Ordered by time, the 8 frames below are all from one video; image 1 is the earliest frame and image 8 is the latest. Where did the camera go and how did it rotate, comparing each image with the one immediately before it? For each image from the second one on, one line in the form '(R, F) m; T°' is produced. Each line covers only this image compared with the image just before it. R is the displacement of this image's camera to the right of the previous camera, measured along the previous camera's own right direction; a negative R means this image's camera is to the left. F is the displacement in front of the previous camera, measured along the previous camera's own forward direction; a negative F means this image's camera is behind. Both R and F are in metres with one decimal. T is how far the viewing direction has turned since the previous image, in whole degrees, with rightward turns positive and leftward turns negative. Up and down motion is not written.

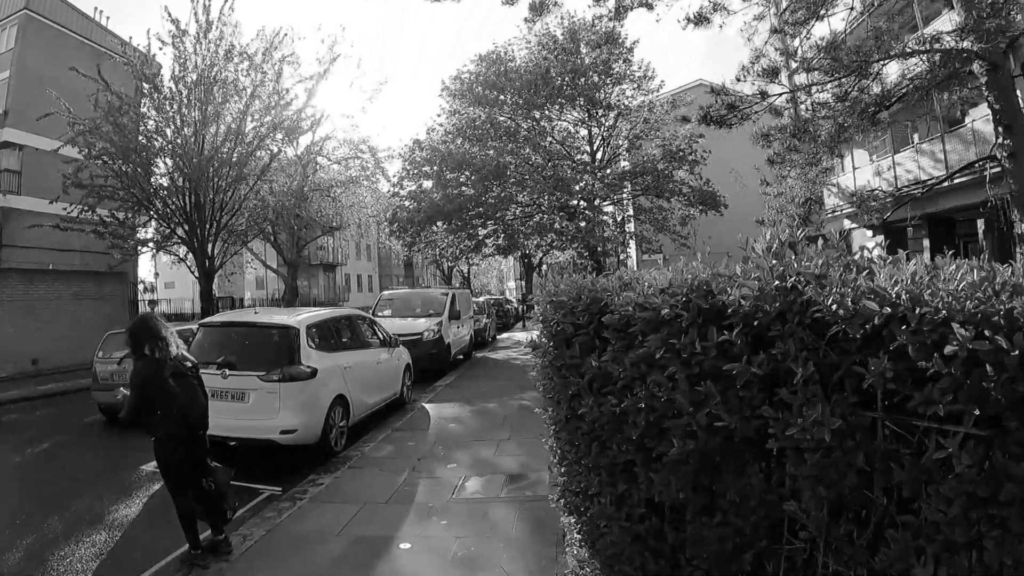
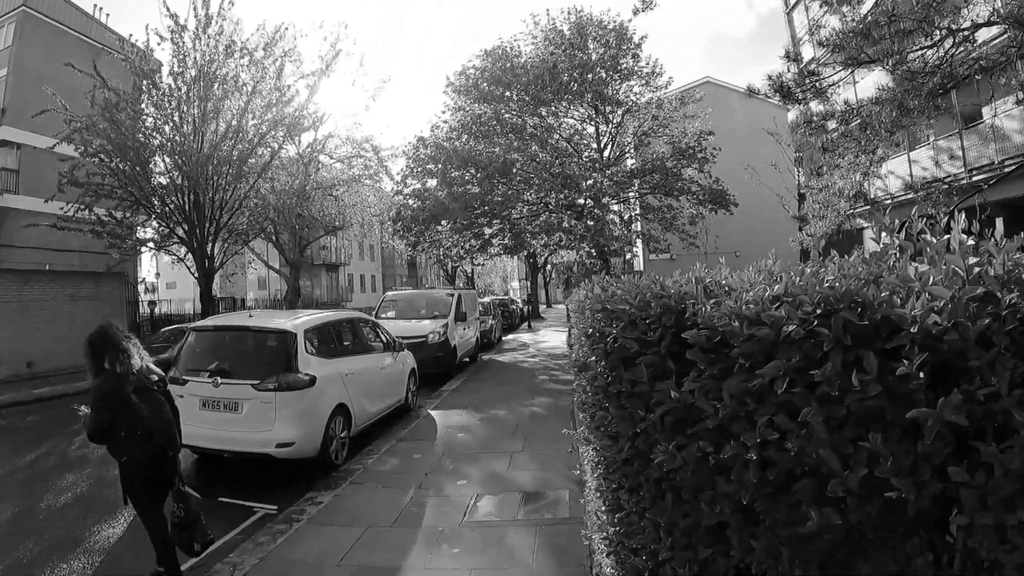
(-0.1, +0.4) m; 0°
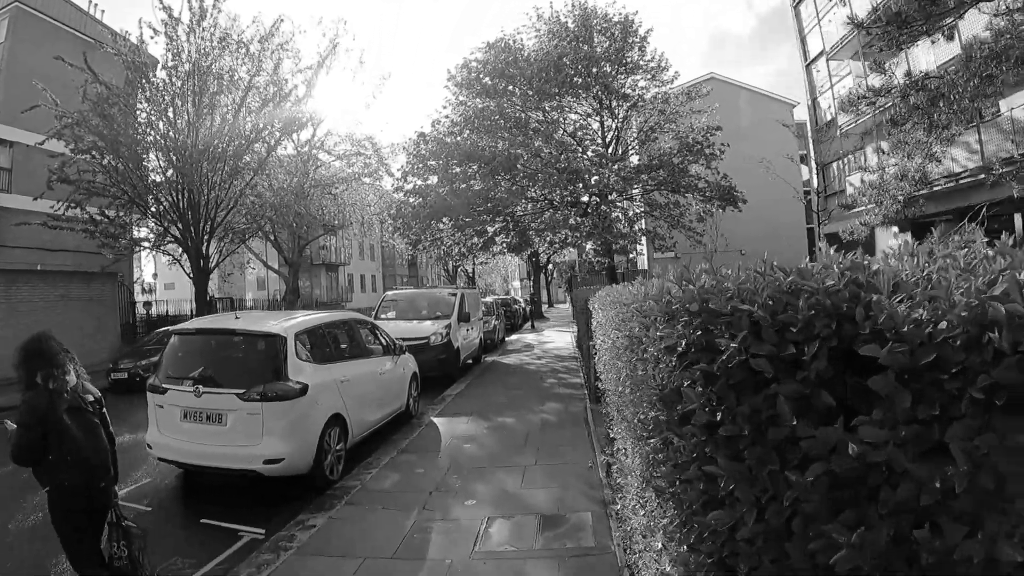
(-0.1, +0.5) m; 0°
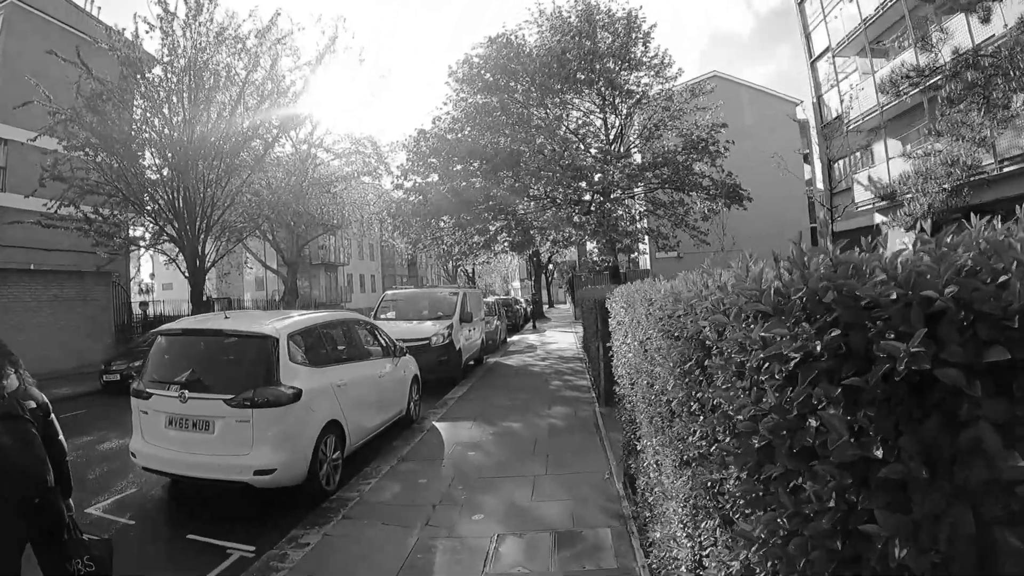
(-0.1, +0.3) m; 0°
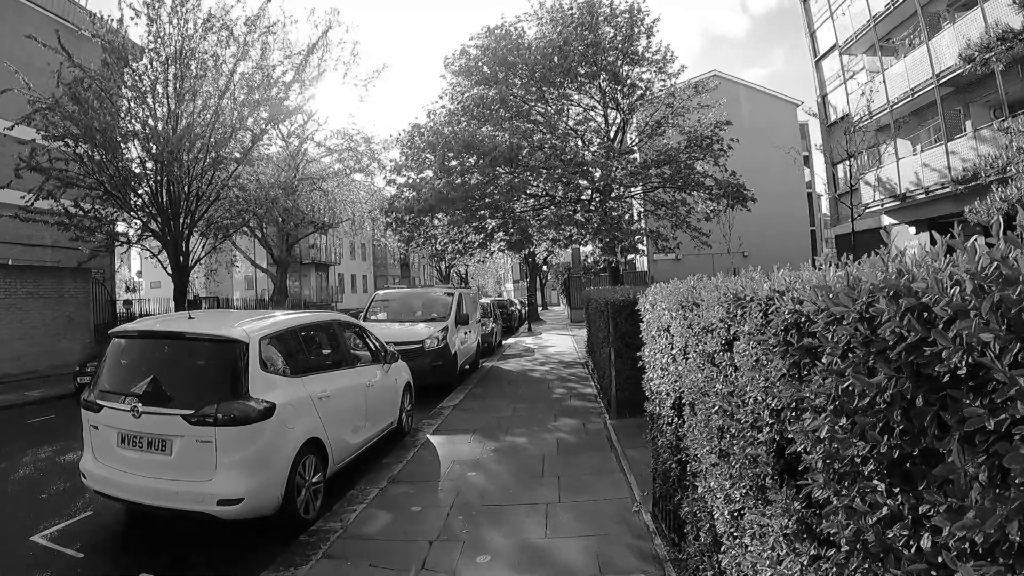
(-0.1, +0.6) m; +1°
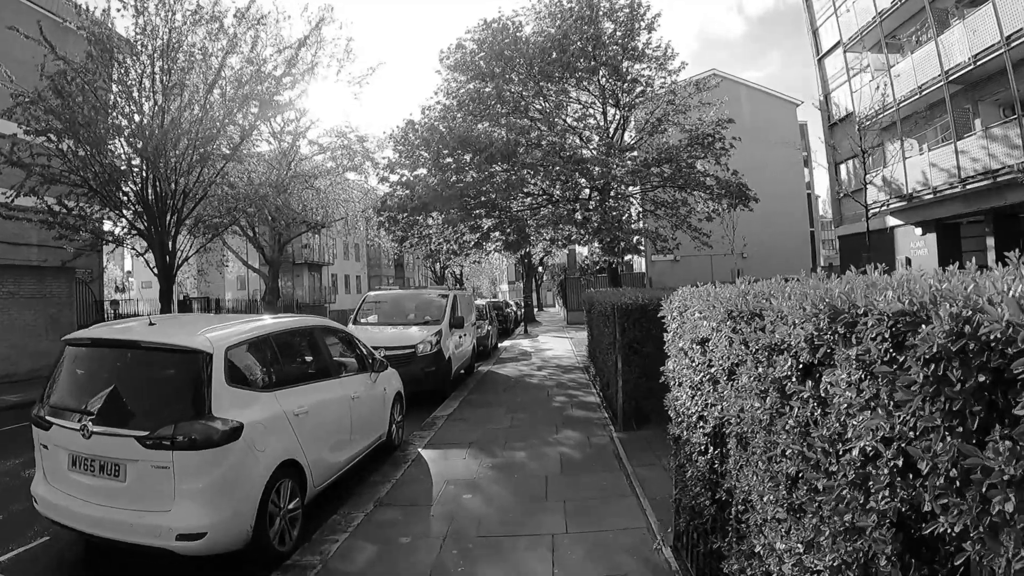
(0.0, +0.5) m; +1°
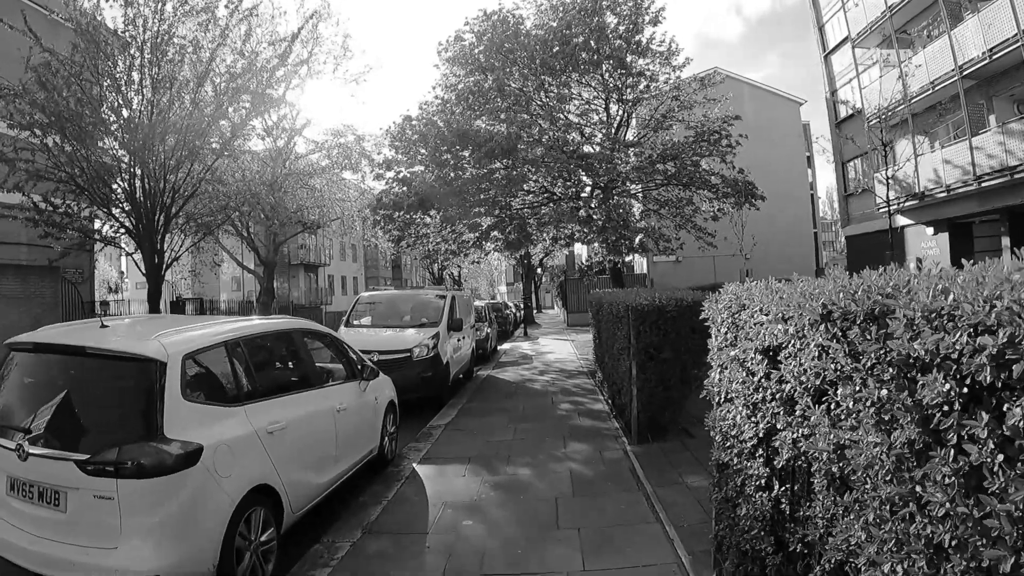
(-0.1, +0.5) m; 0°
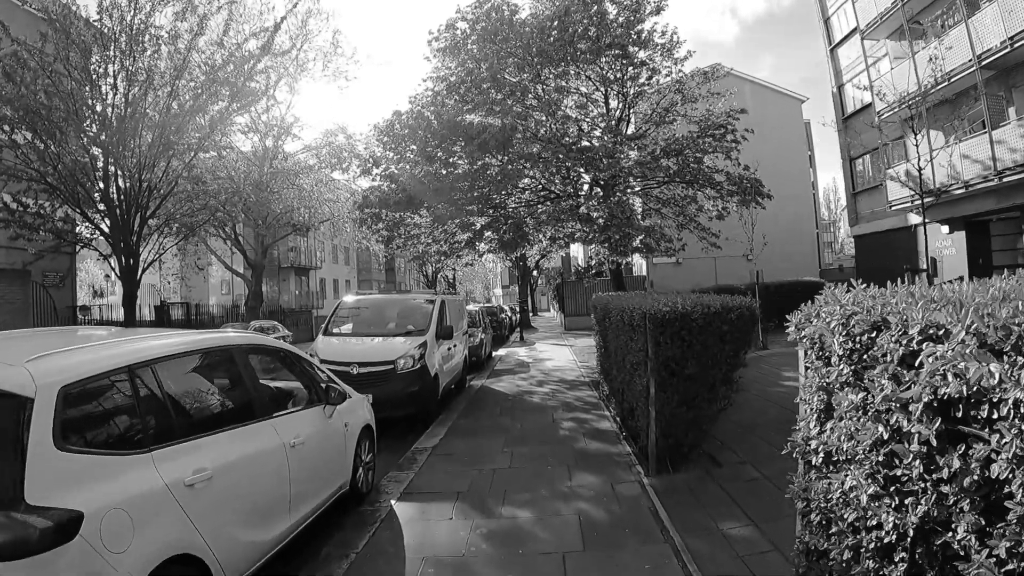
(0.0, +0.8) m; 0°
